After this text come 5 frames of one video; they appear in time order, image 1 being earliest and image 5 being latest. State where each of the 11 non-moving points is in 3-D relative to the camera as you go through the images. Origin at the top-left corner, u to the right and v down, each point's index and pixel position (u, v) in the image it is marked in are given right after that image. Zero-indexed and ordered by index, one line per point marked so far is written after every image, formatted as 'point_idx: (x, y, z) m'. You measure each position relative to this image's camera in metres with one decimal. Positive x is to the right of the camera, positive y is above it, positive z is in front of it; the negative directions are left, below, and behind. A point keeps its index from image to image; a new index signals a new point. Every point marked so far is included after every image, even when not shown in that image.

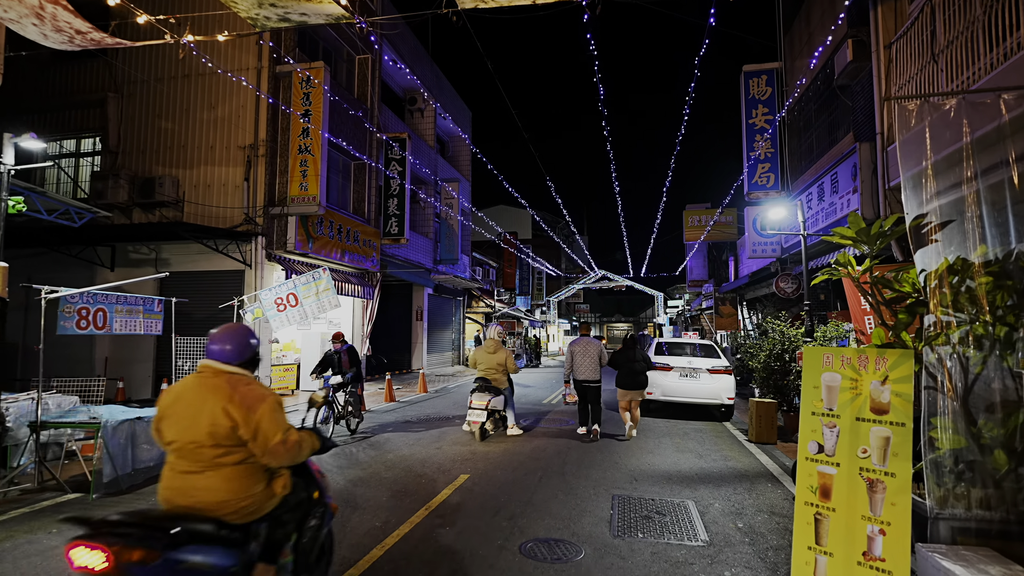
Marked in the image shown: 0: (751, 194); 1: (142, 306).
0: (+5.7, +2.3, +13.6) m
1: (-4.6, -0.2, +7.1) m
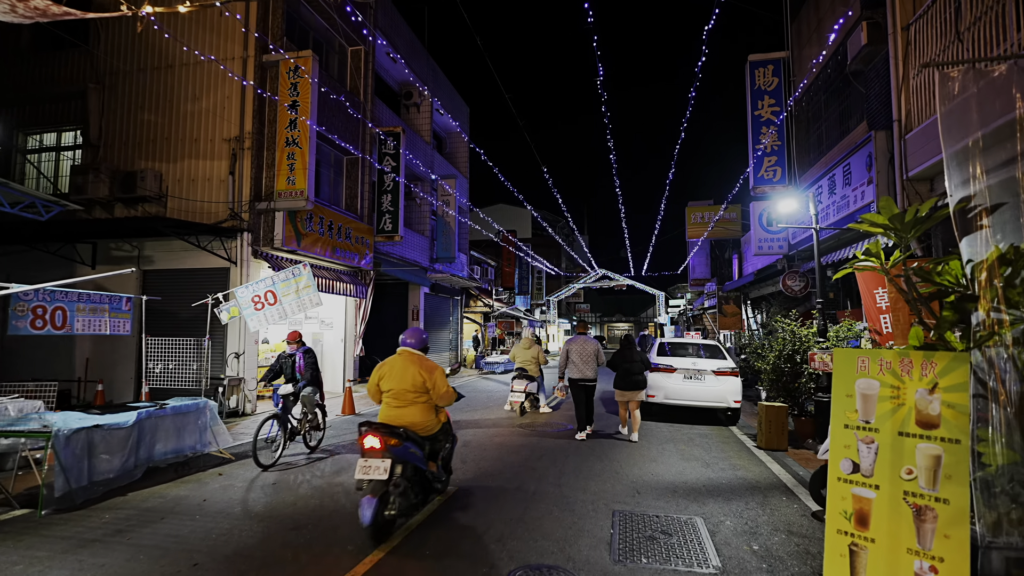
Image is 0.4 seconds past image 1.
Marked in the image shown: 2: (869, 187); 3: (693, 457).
0: (+5.6, +2.3, +13.1) m
1: (-4.7, -0.2, +6.6) m
2: (+5.4, +1.5, +8.5) m
3: (+2.3, -2.1, +7.1) m
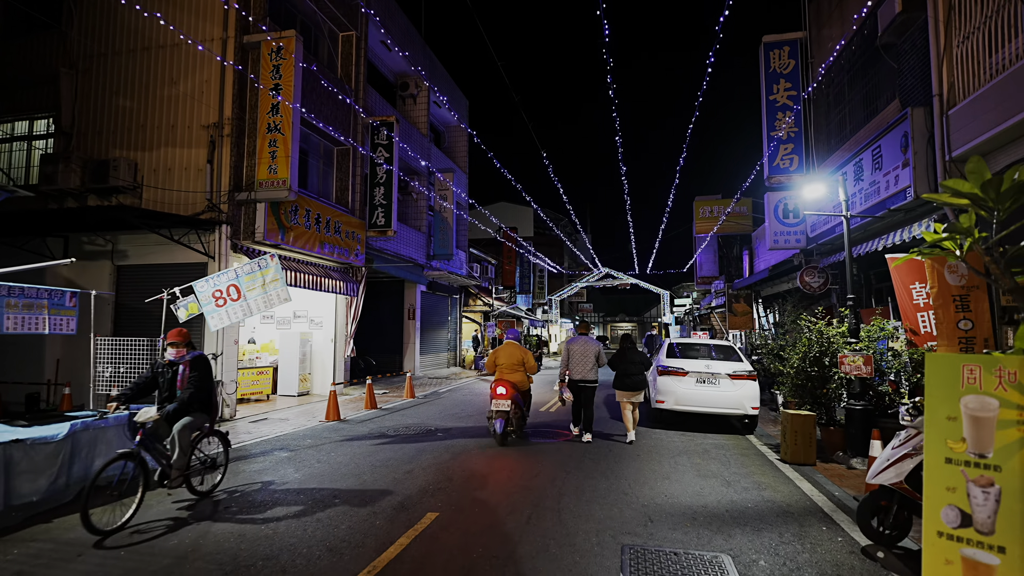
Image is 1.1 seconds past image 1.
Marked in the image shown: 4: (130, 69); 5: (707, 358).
0: (+5.6, +2.4, +12.3) m
1: (-4.8, -0.1, +5.9) m
2: (+5.3, +1.6, +7.7) m
3: (+2.2, -2.0, +6.3) m
4: (-8.0, +4.6, +11.9) m
5: (+3.5, -1.2, +10.1) m
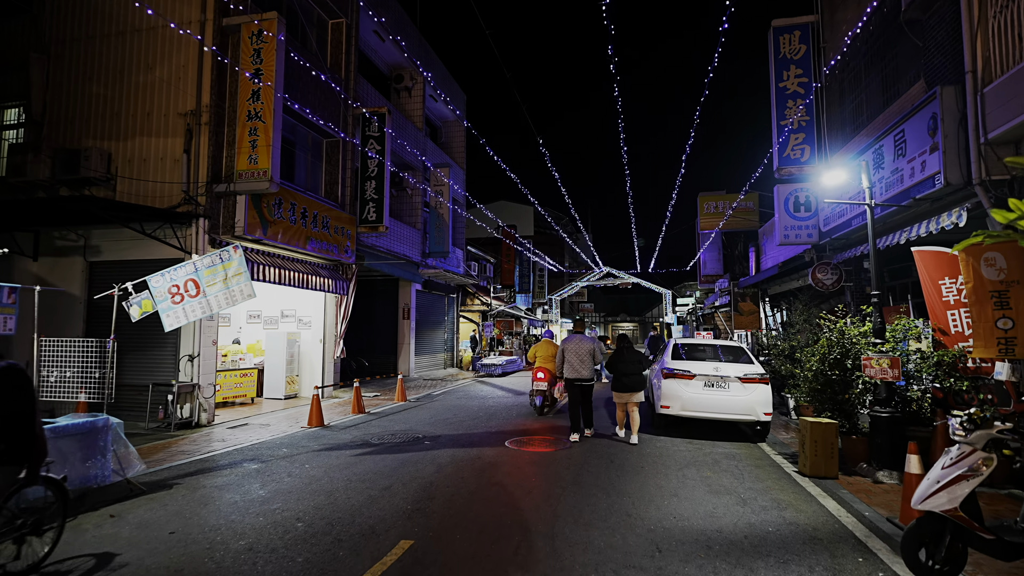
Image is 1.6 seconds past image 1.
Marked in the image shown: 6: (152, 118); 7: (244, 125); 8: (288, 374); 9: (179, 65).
0: (+5.5, +2.4, +11.6) m
1: (-4.9, -0.1, +5.2) m
2: (+5.2, +1.6, +7.0) m
3: (+2.1, -2.0, +5.6) m
4: (-8.1, +4.6, +11.3) m
5: (+3.4, -1.2, +9.5) m
6: (-6.9, +3.2, +10.9) m
7: (-4.9, +3.0, +10.5) m
8: (-5.5, -2.1, +14.0) m
9: (-6.3, +4.2, +10.8) m
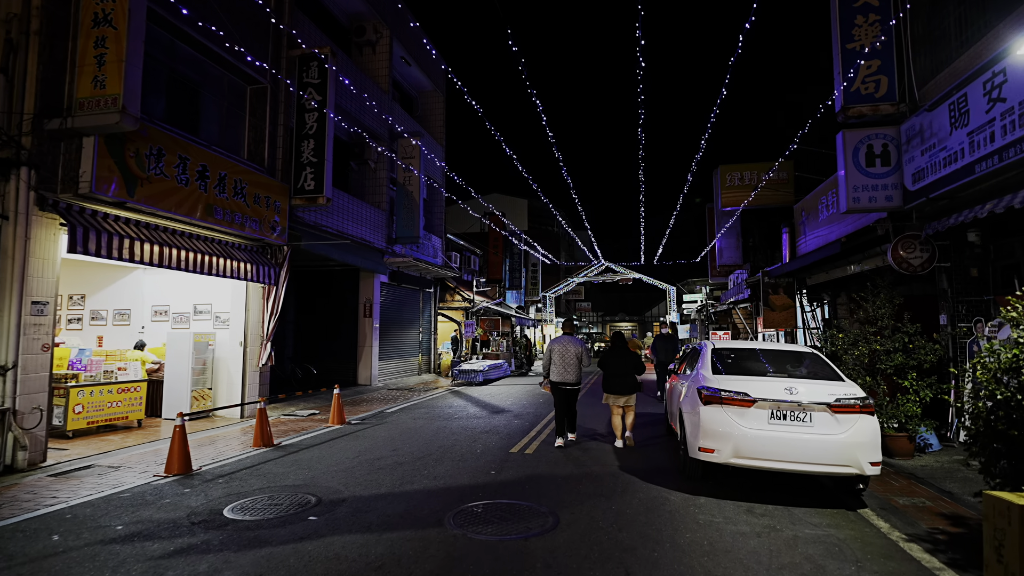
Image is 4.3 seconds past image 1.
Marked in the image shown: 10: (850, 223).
0: (+5.0, +2.7, +8.5) m
1: (-5.3, +0.2, +2.0) m
2: (+4.7, +1.9, +3.9) m
3: (+1.7, -1.7, +2.5) m
4: (-8.6, +4.9, +8.1) m
5: (+2.9, -0.9, +6.3) m
6: (-7.3, +3.5, +7.7) m
7: (-5.4, +3.2, +7.3) m
8: (-6.0, -1.9, +10.8) m
9: (-6.8, +4.4, +7.6) m
10: (+5.7, +1.1, +9.7) m
